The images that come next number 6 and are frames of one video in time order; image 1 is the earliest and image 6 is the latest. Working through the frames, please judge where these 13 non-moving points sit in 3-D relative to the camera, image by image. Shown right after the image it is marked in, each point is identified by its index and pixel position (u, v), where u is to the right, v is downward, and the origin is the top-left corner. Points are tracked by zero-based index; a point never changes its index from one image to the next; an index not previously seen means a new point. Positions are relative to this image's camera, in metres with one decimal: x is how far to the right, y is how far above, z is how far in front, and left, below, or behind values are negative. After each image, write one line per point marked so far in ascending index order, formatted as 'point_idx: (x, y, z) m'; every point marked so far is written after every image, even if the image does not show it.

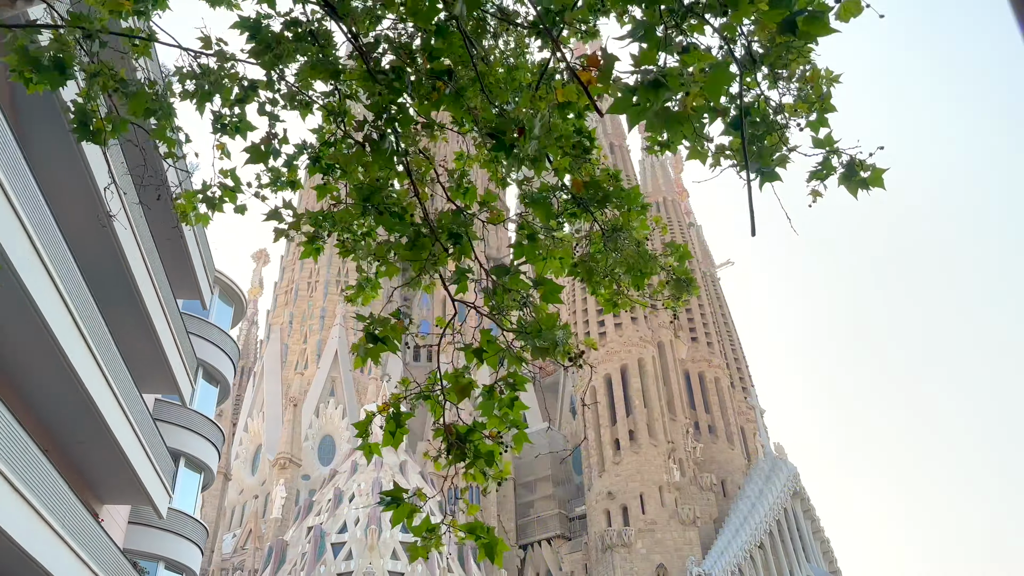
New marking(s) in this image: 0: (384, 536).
0: (-2.9, -5.6, +18.1) m
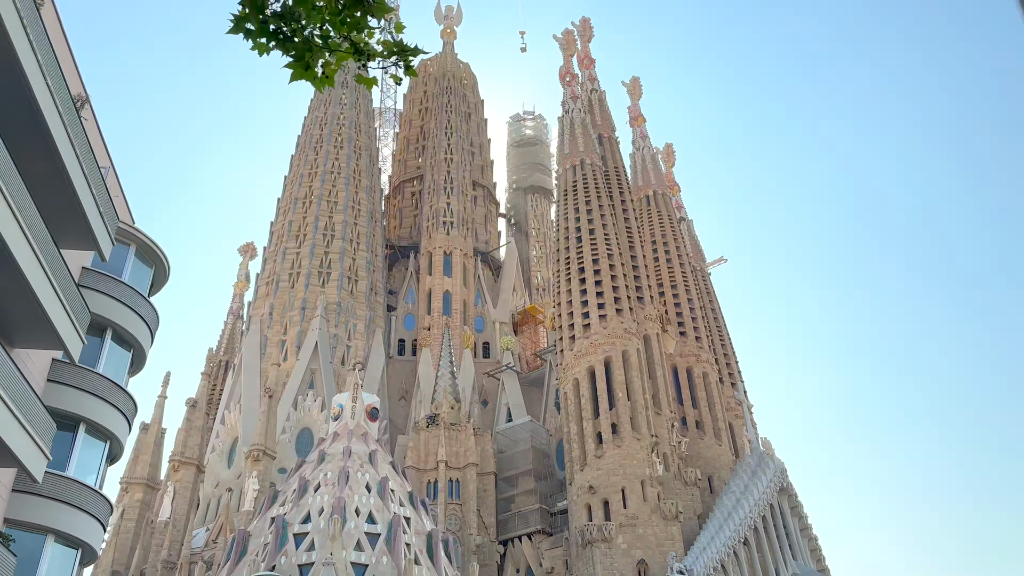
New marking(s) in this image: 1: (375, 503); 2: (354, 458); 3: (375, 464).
0: (-3.5, -5.2, +17.5) m
1: (-3.1, -4.9, +18.5) m
2: (-3.8, -4.1, +19.4) m
3: (-3.3, -4.3, +19.6) m
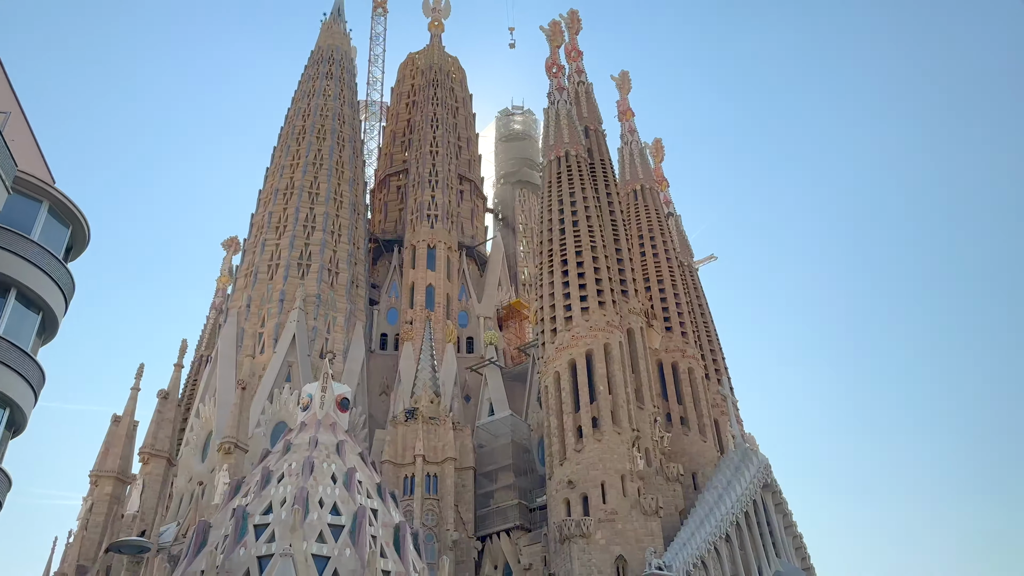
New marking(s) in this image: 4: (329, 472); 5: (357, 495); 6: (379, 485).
0: (-4.2, -4.8, +16.9) m
1: (-3.8, -4.6, +18.0) m
2: (-4.5, -3.7, +18.9) m
3: (-4.0, -3.9, +19.1) m
4: (-4.2, -4.2, +18.4) m
5: (-3.5, -4.7, +18.2) m
6: (-3.2, -4.7, +19.3) m
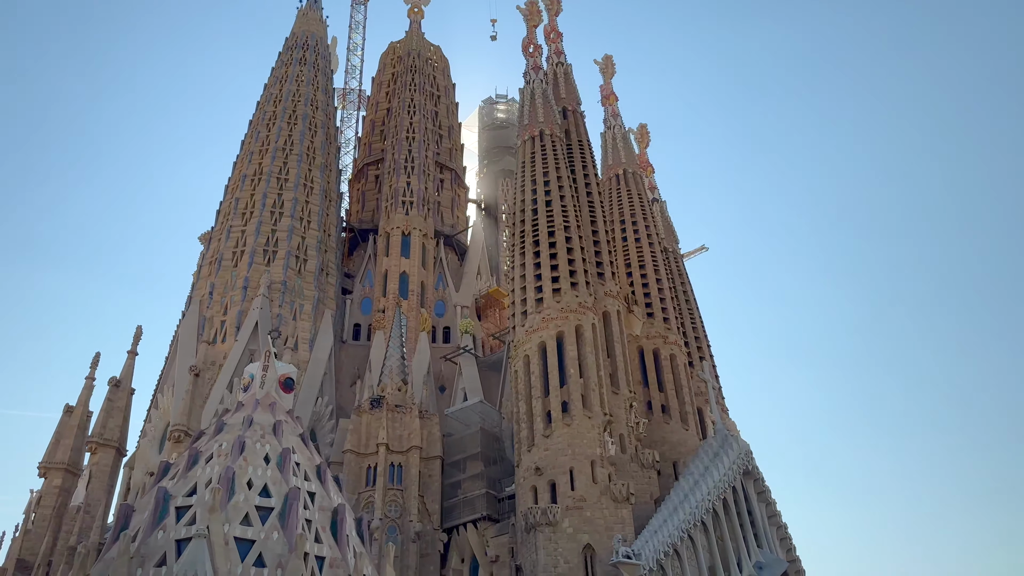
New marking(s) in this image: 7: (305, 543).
0: (-5.4, -4.1, +15.7) m
1: (-5.0, -3.9, +16.7) m
2: (-5.6, -3.1, +17.7) m
3: (-5.2, -3.2, +17.9) m
4: (-5.3, -3.5, +17.2) m
5: (-4.6, -4.0, +17.0) m
6: (-4.3, -4.0, +18.1) m
7: (-4.0, -4.9, +15.4) m
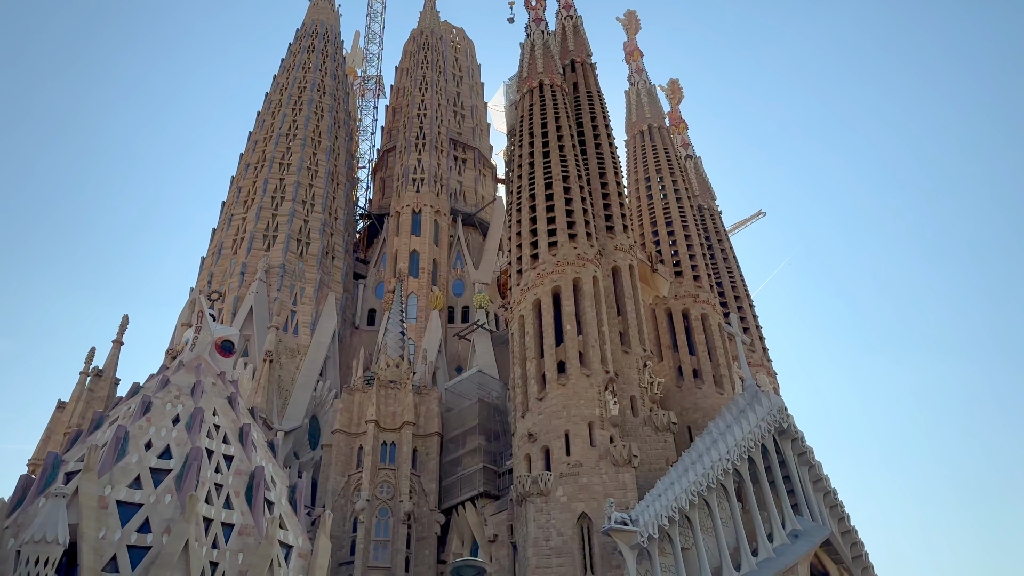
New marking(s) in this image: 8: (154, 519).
0: (-6.7, -3.0, +14.0) m
1: (-6.2, -2.7, +15.0) m
2: (-6.8, -2.0, +16.0) m
3: (-6.3, -2.1, +16.1) m
4: (-6.5, -2.4, +15.4) m
5: (-5.8, -2.8, +15.2) m
6: (-5.4, -2.8, +16.3) m
7: (-5.3, -3.6, +13.5) m
8: (-5.9, -3.8, +13.4) m
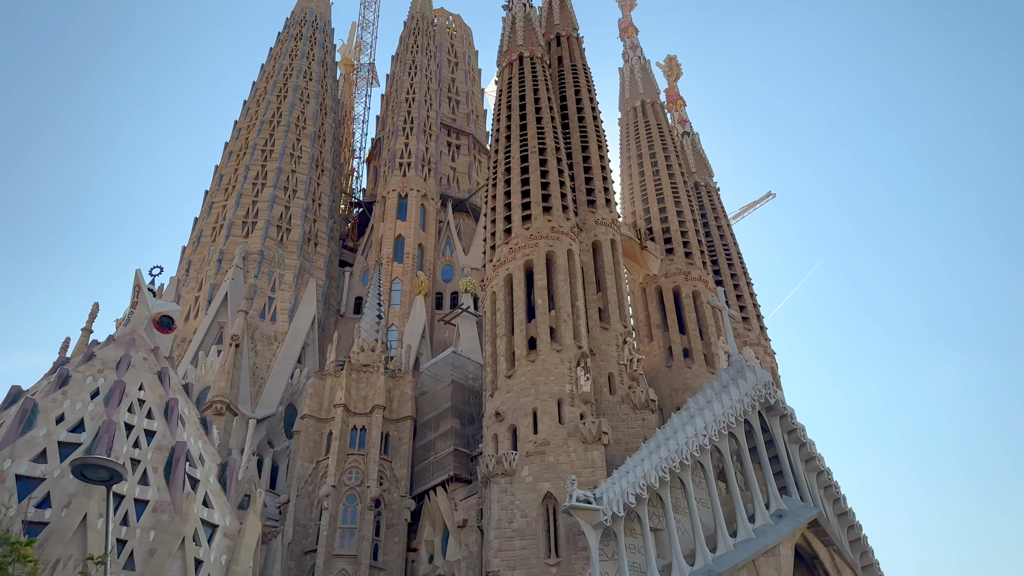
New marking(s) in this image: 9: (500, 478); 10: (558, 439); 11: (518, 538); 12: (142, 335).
0: (-7.9, -2.4, +13.2) m
1: (-7.3, -2.1, +14.2) m
2: (-7.9, -1.4, +15.2) m
3: (-7.4, -1.5, +15.3) m
4: (-7.6, -1.8, +14.6) m
5: (-7.0, -2.2, +14.3) m
6: (-6.5, -2.2, +15.4) m
7: (-6.5, -3.0, +12.7) m
8: (-7.1, -3.2, +12.6) m
9: (-0.3, -4.6, +19.4) m
10: (+1.1, -3.6, +19.4) m
11: (+0.1, -5.7, +18.3) m
12: (-7.7, -1.0, +16.8) m
